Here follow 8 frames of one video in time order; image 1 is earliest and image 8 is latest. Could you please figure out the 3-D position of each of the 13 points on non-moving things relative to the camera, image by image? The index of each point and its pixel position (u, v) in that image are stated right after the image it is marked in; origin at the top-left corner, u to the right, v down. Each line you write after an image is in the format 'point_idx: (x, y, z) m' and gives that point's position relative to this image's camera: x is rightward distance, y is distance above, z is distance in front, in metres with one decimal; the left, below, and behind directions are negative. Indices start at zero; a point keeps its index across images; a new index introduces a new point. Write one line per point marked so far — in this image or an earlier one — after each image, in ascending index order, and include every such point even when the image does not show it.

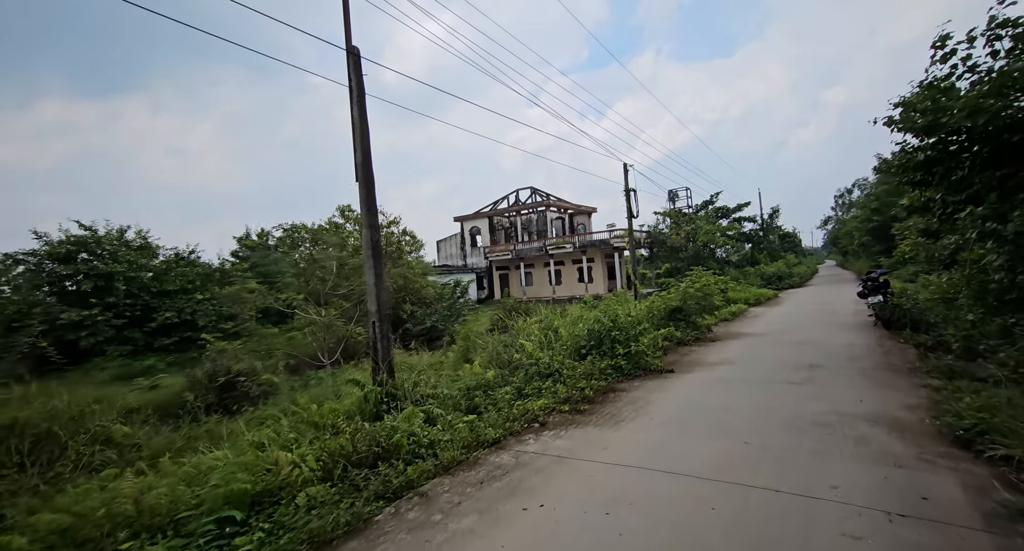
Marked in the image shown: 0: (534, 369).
0: (+0.3, -1.1, +5.7) m
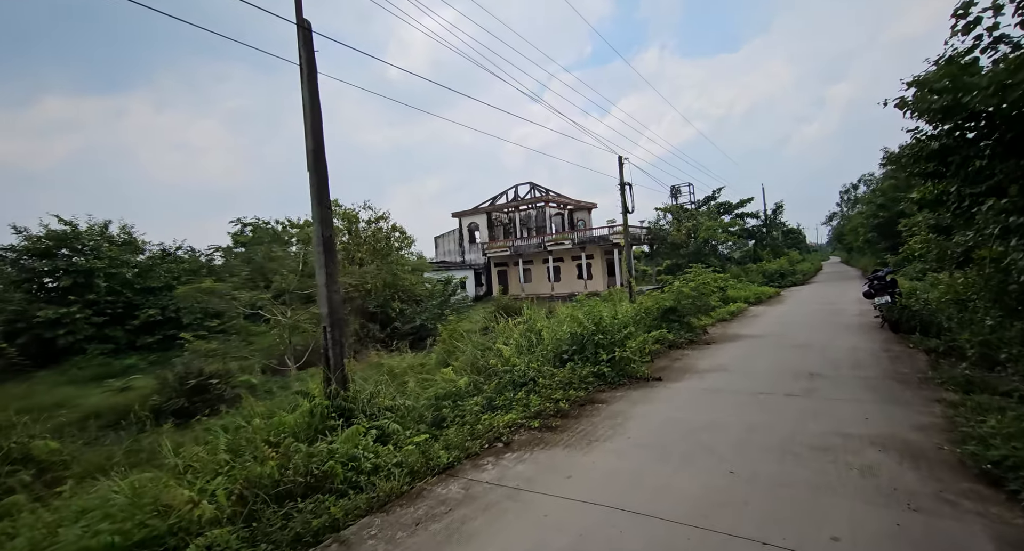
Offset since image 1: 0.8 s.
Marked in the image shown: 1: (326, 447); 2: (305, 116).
0: (0.0, -1.1, +5.3) m
1: (-1.3, -1.2, +3.3) m
2: (-1.9, +1.5, +4.4) m
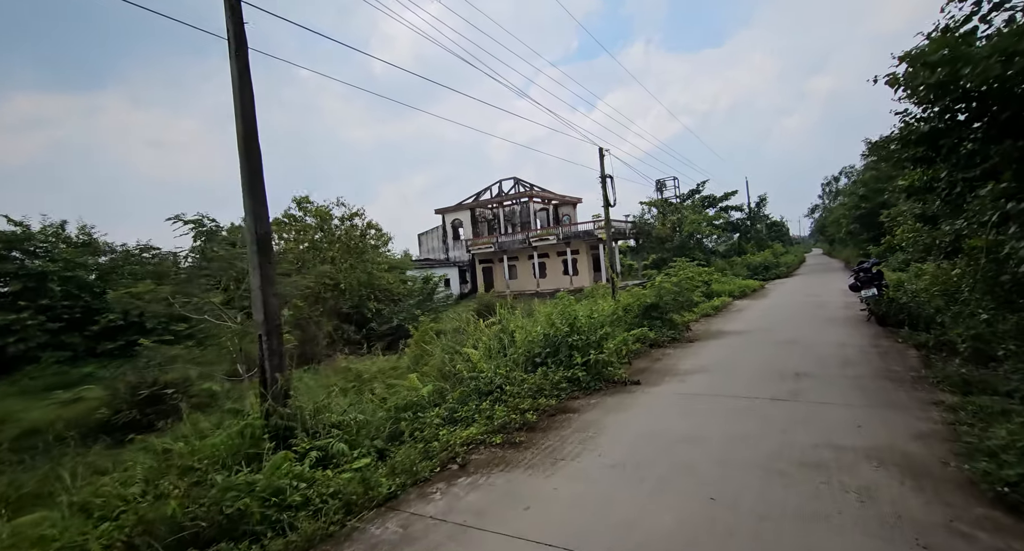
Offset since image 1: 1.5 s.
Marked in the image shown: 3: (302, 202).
0: (-0.4, -1.1, +4.9) m
1: (-1.6, -1.2, +2.9) m
2: (-2.3, +1.5, +3.9) m
3: (-6.3, +2.2, +14.0) m
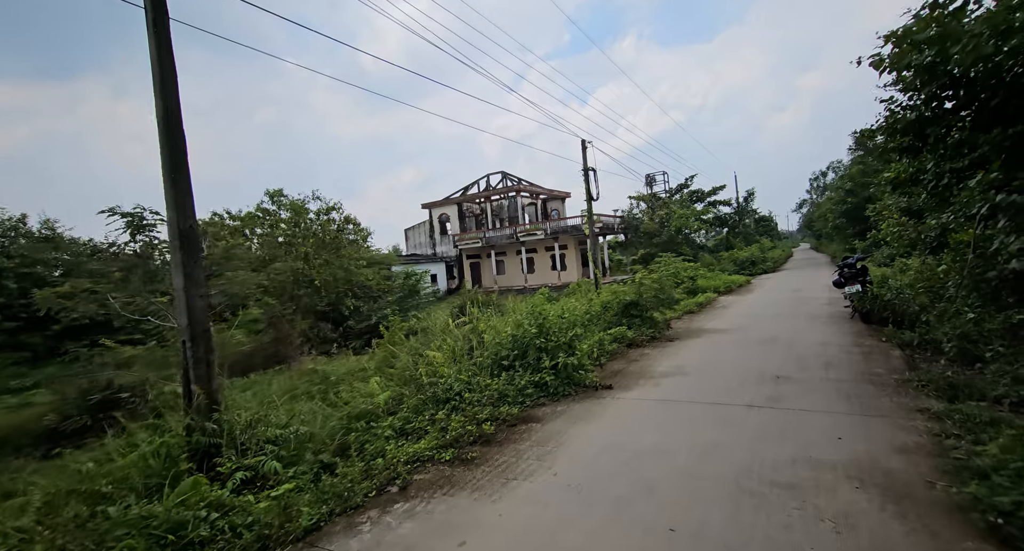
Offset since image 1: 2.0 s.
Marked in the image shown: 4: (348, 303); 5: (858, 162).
0: (-0.8, -1.1, +4.5) m
1: (-2.0, -1.2, +2.5) m
2: (-2.7, +1.5, +3.5) m
3: (-6.8, +2.3, +13.5) m
4: (-4.8, -0.8, +13.6) m
5: (+13.5, +4.4, +18.2) m
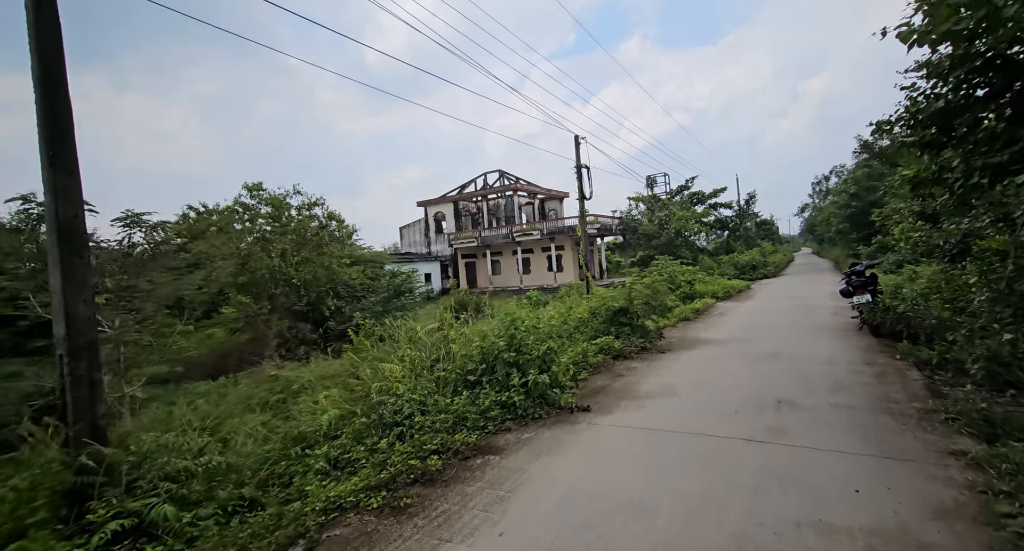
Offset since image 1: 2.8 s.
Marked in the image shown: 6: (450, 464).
0: (-1.1, -1.1, +3.9) m
1: (-2.3, -1.3, +1.9) m
2: (-2.9, +1.5, +2.9) m
3: (-7.1, +2.4, +12.9) m
4: (-5.1, -0.7, +13.0) m
5: (+13.2, +4.1, +17.6) m
6: (-0.4, -1.3, +3.3) m
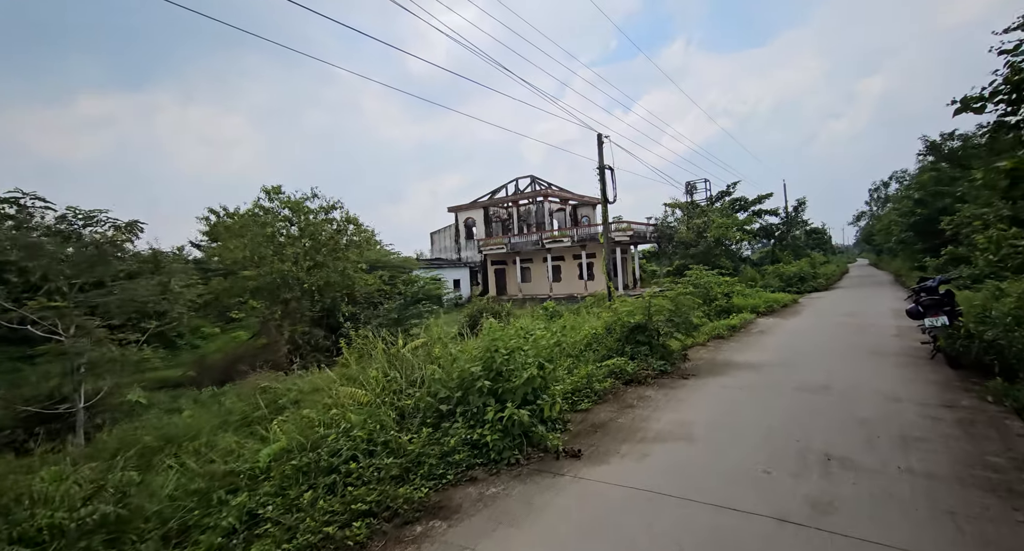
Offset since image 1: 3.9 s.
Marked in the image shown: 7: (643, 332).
0: (-1.3, -1.2, +3.2) m
1: (-2.7, -1.3, +1.3) m
2: (-3.2, +1.5, +2.4) m
3: (-6.5, +2.3, +12.7) m
4: (-4.6, -0.9, +12.6) m
5: (+14.1, +3.6, +15.8) m
6: (-0.7, -1.4, +2.5) m
7: (+1.8, -0.8, +6.3) m
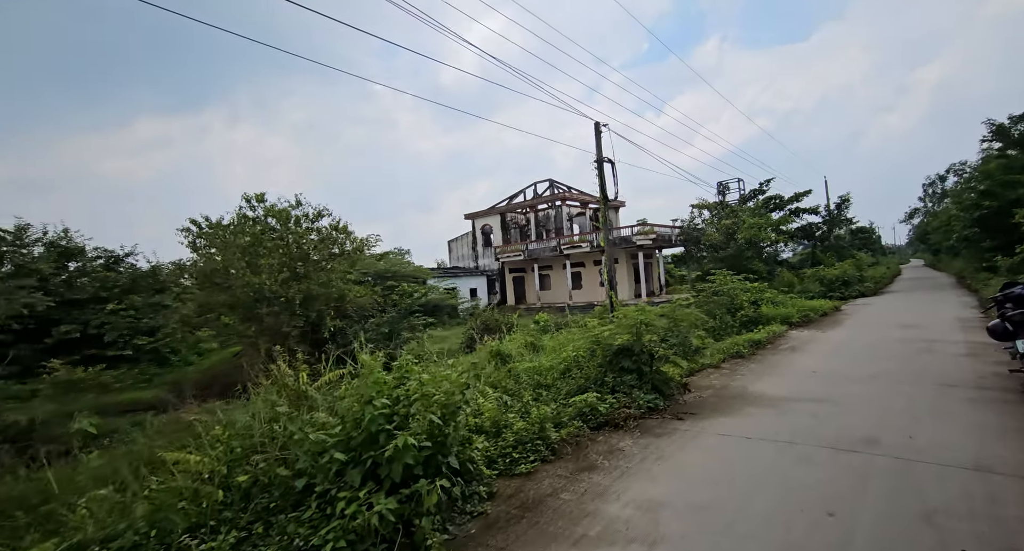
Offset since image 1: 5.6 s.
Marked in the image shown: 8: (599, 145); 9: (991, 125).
0: (-2.0, -1.3, +2.1) m
1: (-3.5, -1.4, +0.3) m
2: (-4.0, +1.3, +1.4) m
3: (-6.6, +1.9, +12.0) m
4: (-4.6, -1.2, +11.7) m
5: (+14.2, +3.6, +13.7) m
6: (-1.4, -1.5, +1.4) m
7: (+1.3, -0.9, +5.0) m
8: (+1.8, +2.7, +9.5) m
9: (+14.8, +4.6, +14.5) m
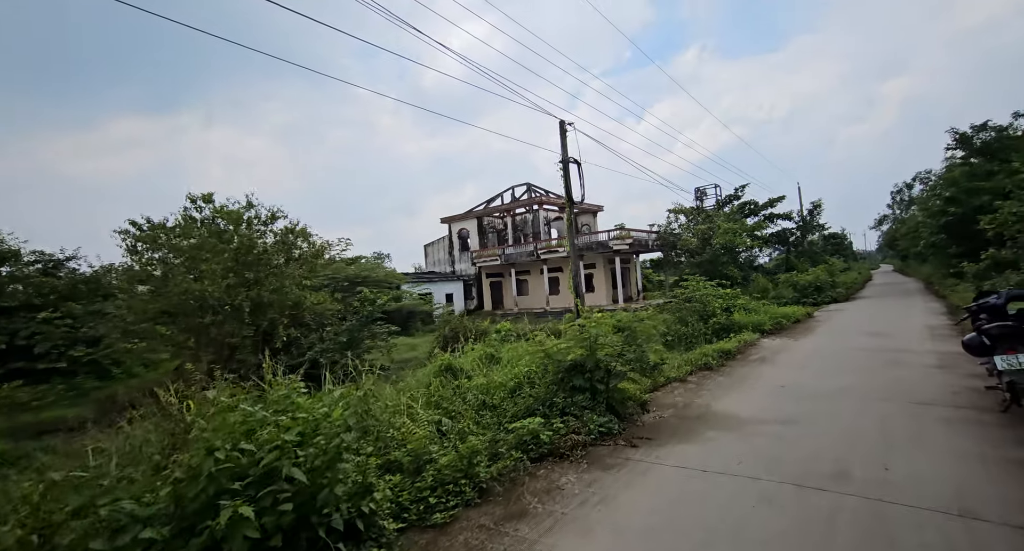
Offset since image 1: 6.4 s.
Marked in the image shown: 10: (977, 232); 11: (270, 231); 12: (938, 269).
0: (-2.5, -1.4, +1.5) m
1: (-3.9, -1.4, -0.3) m
2: (-4.4, +1.3, +0.8) m
3: (-7.4, +1.8, +11.3) m
4: (-5.4, -1.3, +11.0) m
5: (+13.3, +3.4, +13.8) m
6: (-1.9, -1.5, +0.8) m
7: (+0.7, -1.0, +4.5) m
8: (+1.1, +2.6, +9.1) m
9: (+13.8, +4.5, +14.5) m
10: (+13.3, +1.3, +13.4) m
11: (-6.1, +1.1, +11.7) m
12: (+16.0, +0.3, +17.5) m
